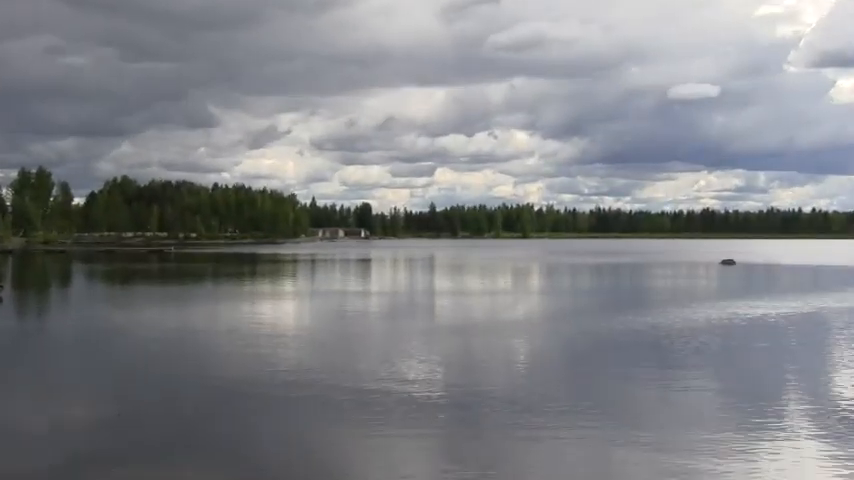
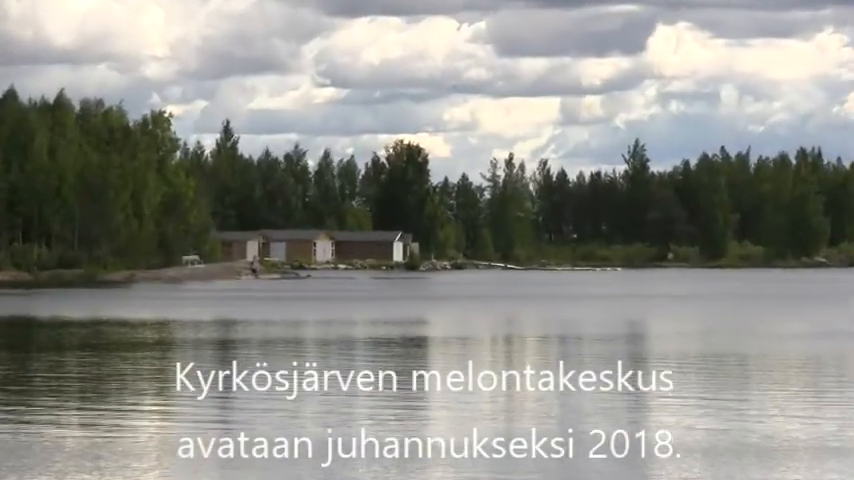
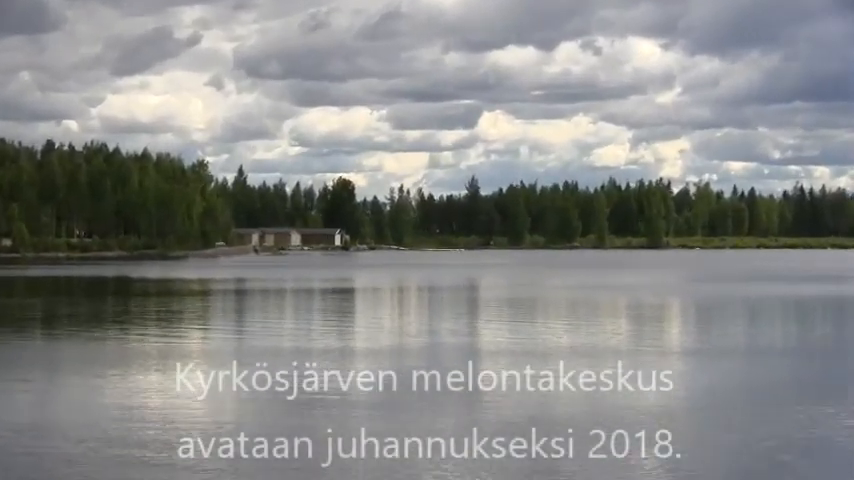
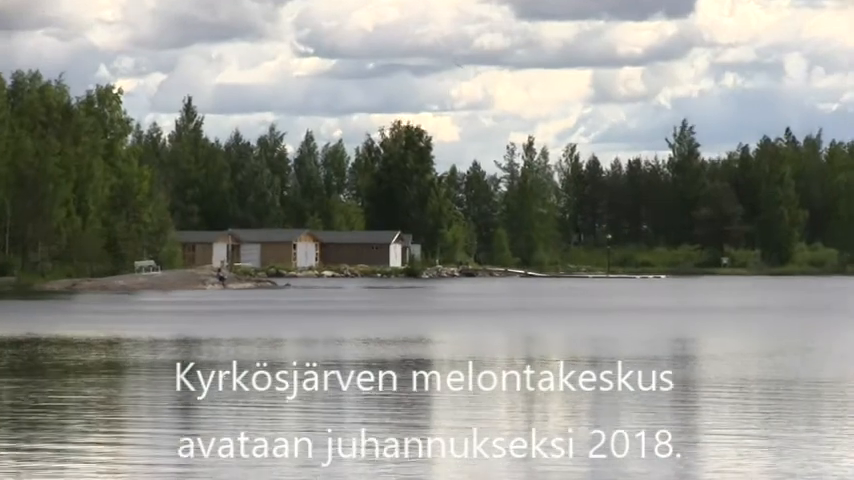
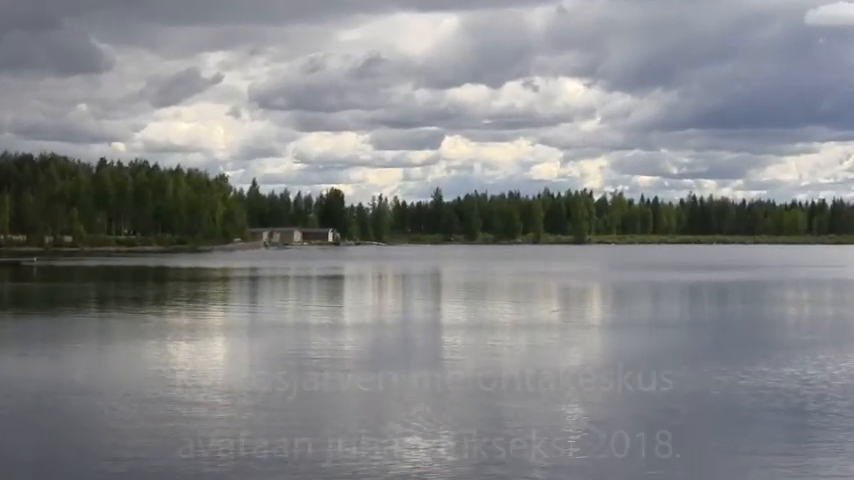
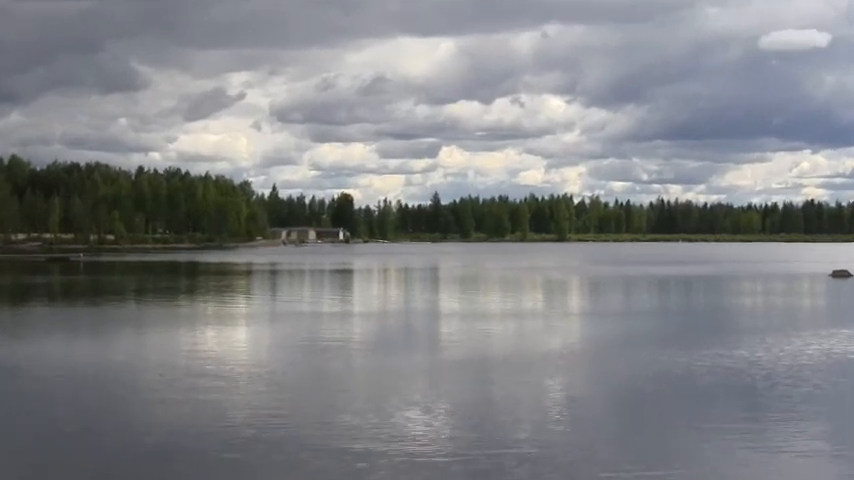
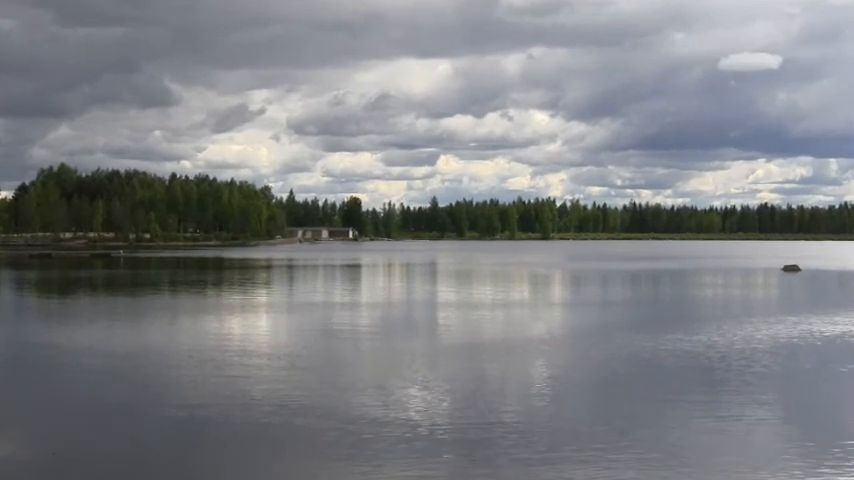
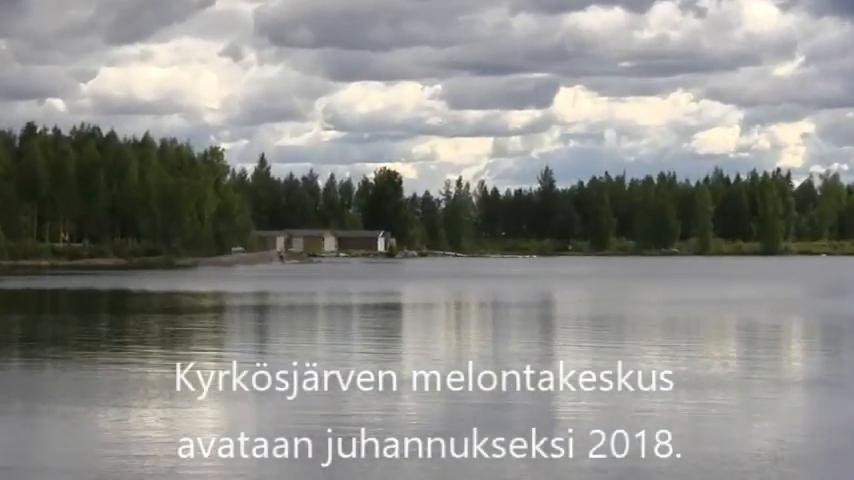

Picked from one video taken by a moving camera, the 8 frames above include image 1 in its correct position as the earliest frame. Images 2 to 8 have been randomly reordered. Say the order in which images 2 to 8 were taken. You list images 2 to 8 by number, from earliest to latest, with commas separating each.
7, 6, 5, 3, 8, 2, 4
